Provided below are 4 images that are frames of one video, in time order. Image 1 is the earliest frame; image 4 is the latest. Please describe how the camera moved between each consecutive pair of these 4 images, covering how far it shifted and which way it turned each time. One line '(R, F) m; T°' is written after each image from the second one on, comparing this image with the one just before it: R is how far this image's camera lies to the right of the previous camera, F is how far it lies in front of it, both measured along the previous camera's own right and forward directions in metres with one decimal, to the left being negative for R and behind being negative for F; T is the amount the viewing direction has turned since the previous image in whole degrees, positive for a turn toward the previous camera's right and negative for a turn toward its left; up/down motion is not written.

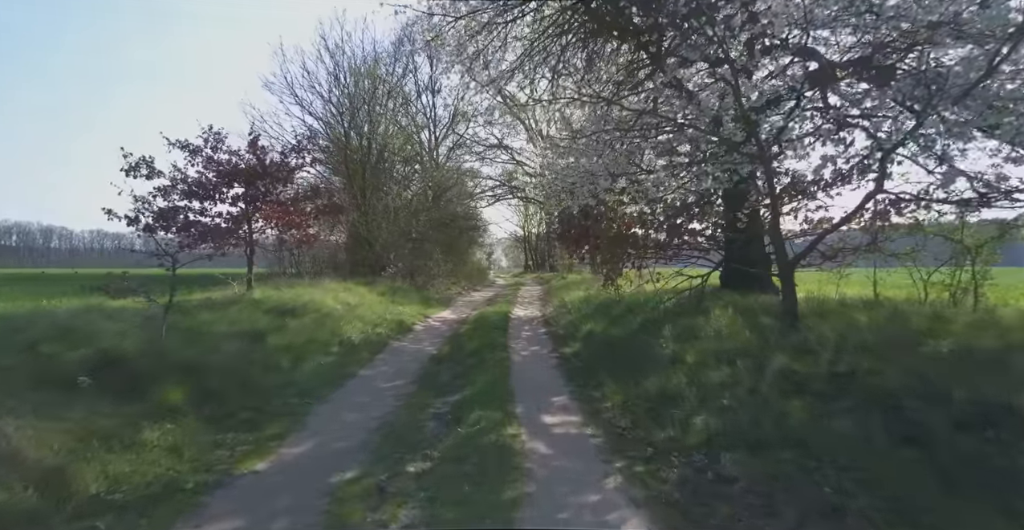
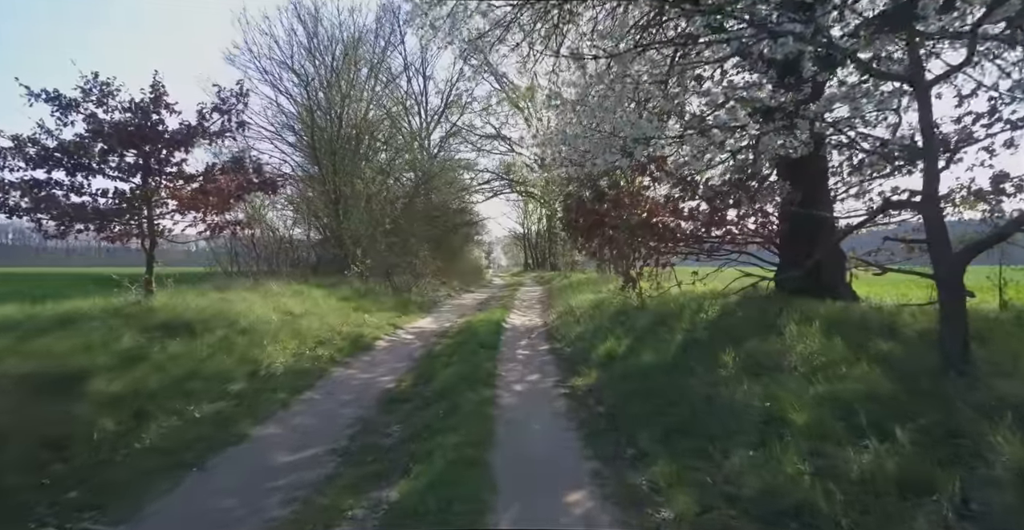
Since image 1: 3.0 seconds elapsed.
(+0.1, +3.3) m; 0°
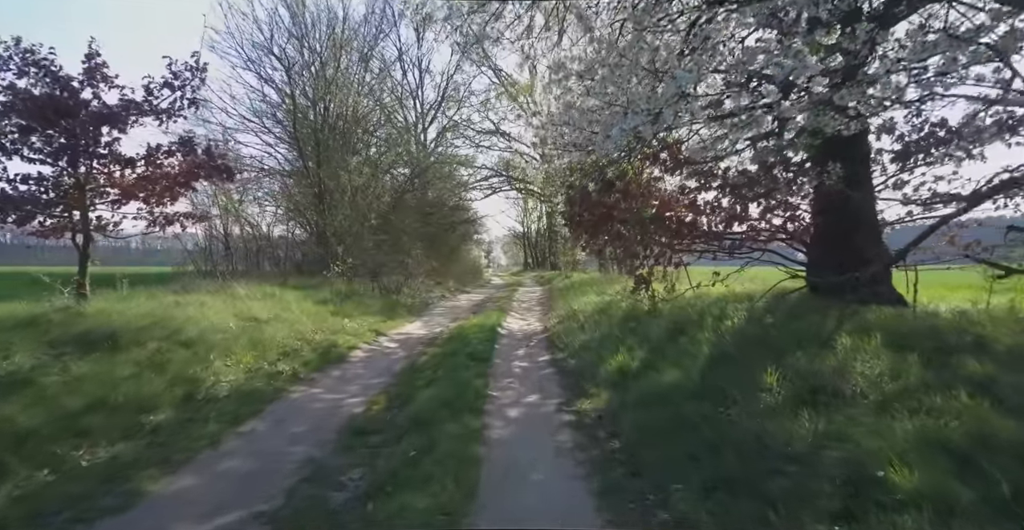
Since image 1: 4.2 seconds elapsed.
(+0.1, +1.3) m; 0°
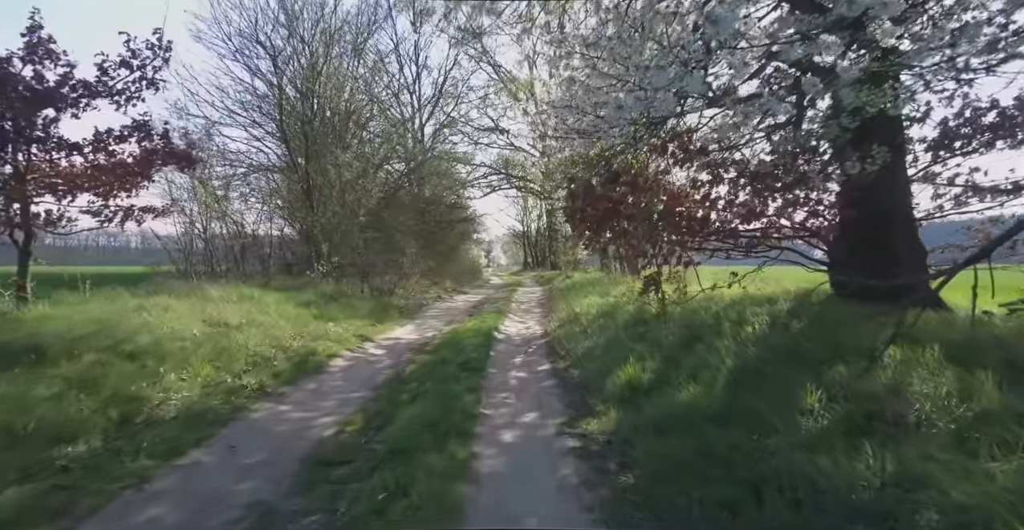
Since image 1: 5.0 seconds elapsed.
(+0.1, +0.9) m; 0°
